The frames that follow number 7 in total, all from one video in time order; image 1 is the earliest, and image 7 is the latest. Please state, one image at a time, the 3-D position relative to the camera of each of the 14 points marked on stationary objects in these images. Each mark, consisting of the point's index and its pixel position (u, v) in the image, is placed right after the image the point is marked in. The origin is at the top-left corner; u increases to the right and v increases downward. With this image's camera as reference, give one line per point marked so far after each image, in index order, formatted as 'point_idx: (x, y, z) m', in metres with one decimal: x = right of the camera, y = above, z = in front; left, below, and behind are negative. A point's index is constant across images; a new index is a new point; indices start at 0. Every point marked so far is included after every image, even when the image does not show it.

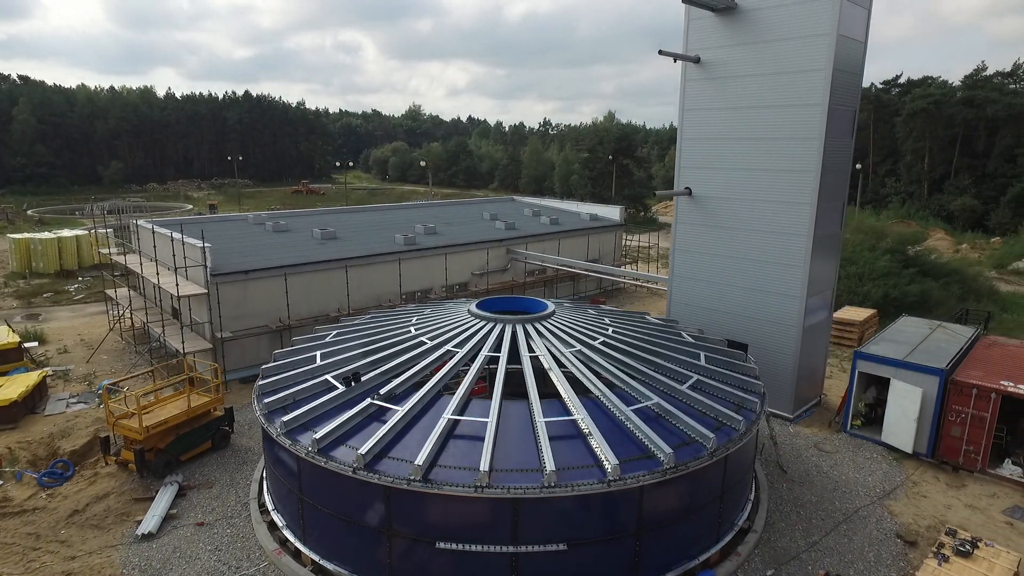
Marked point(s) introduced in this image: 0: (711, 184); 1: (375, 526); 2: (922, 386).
0: (+6.2, +3.3, +19.5) m
1: (-2.7, -4.3, +11.2) m
2: (+10.8, -2.6, +16.4) m
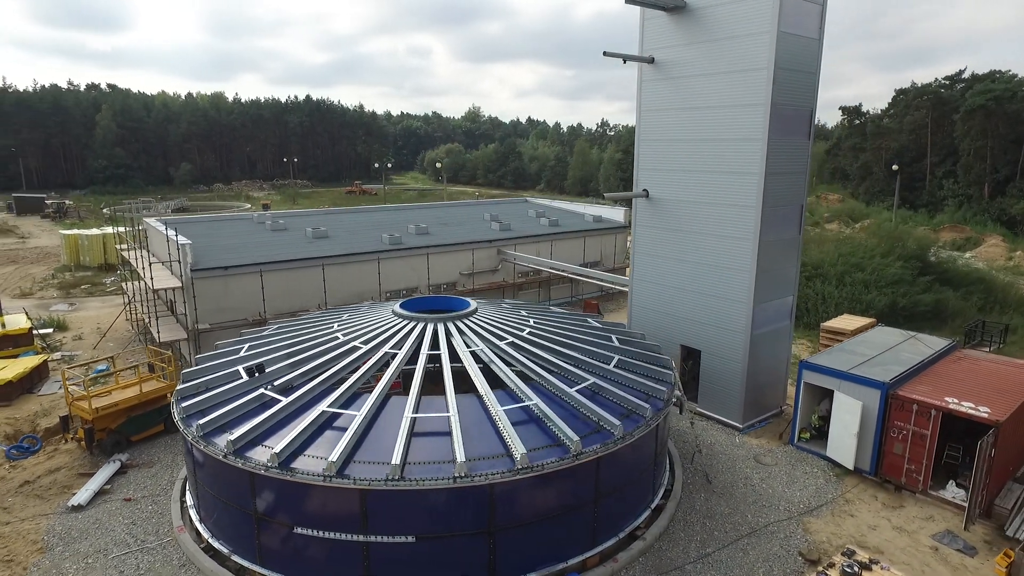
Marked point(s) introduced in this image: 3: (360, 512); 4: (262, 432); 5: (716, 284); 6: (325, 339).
0: (+4.7, +3.2, +19.2) m
1: (-5.2, -4.2, +11.8) m
2: (+8.8, -2.8, +15.6) m
3: (-2.8, -4.0, +10.9) m
4: (-5.0, -2.8, +12.1) m
5: (+6.0, +0.1, +18.3) m
6: (-4.6, -1.3, +15.1) m
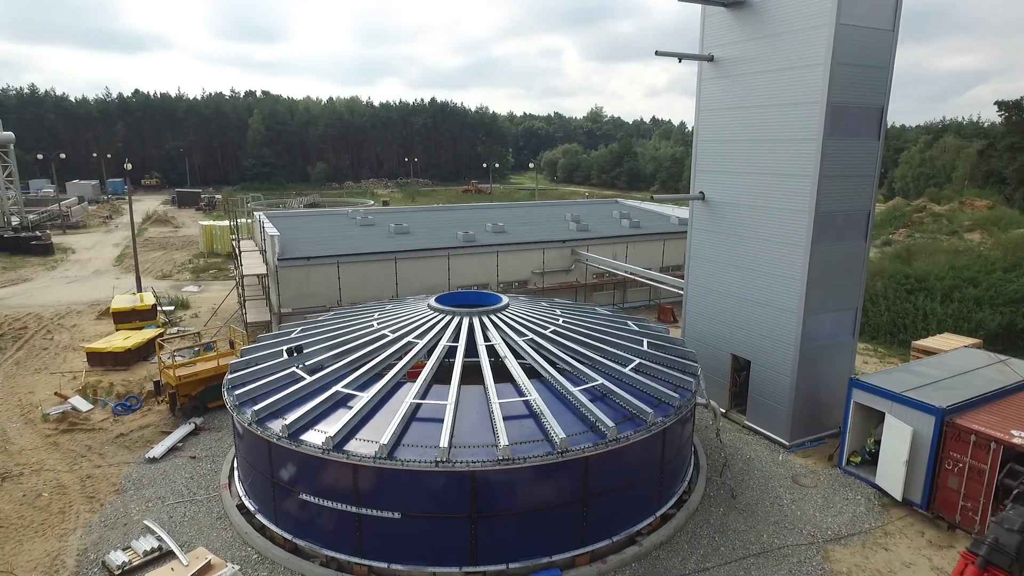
0: (+6.2, +3.0, +18.5) m
1: (-5.3, -4.0, +13.2) m
2: (+9.2, -3.2, +14.2) m
3: (-3.1, -3.8, +11.9) m
4: (-5.0, -2.5, +13.4) m
5: (+7.1, -0.1, +17.4) m
6: (-4.0, -1.1, +16.3) m
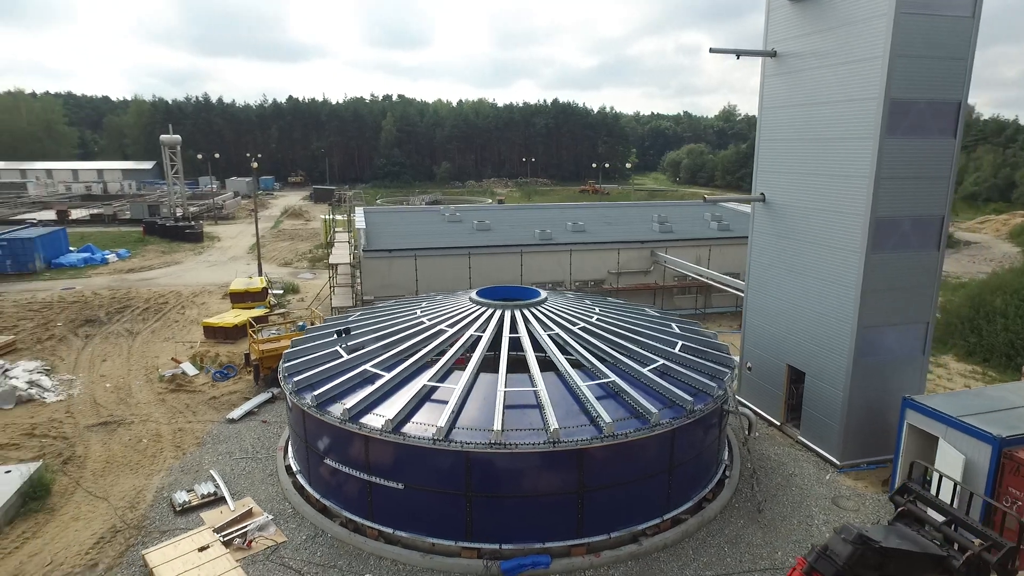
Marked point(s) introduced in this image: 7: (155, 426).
0: (+7.6, +2.8, +17.6) m
1: (-5.0, -3.6, +14.8) m
2: (+9.5, -3.4, +12.8) m
3: (-3.1, -3.5, +13.1) m
4: (-4.6, -2.2, +15.0) m
5: (+8.2, -0.3, +16.4) m
6: (-2.9, -0.8, +17.6) m
7: (-10.7, -4.2, +18.7) m
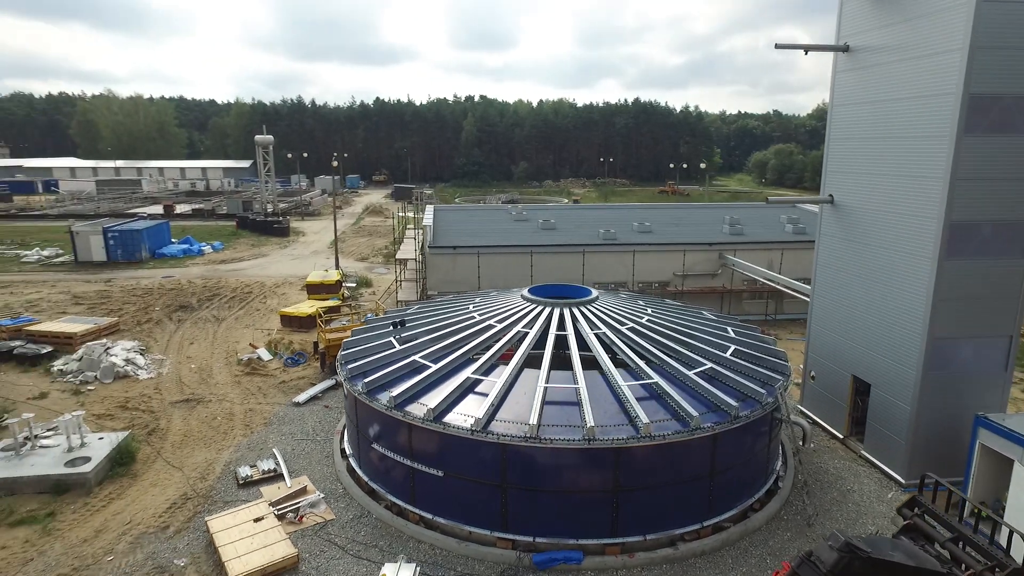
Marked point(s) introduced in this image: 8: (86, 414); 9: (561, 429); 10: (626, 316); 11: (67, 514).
0: (+9.1, +2.6, +16.7) m
1: (-3.9, -3.4, +15.6) m
2: (+10.2, -3.6, +11.8) m
3: (-2.2, -3.4, +13.6) m
4: (-3.4, -2.0, +15.6) m
5: (+9.4, -0.5, +15.5) m
6: (-1.5, -0.6, +18.0) m
7: (-9.1, -3.8, +20.1) m
8: (-13.2, -3.9, +19.3) m
9: (+1.0, -2.8, +12.4) m
10: (+3.0, -0.8, +16.6) m
11: (-10.2, -5.2, +14.3) m
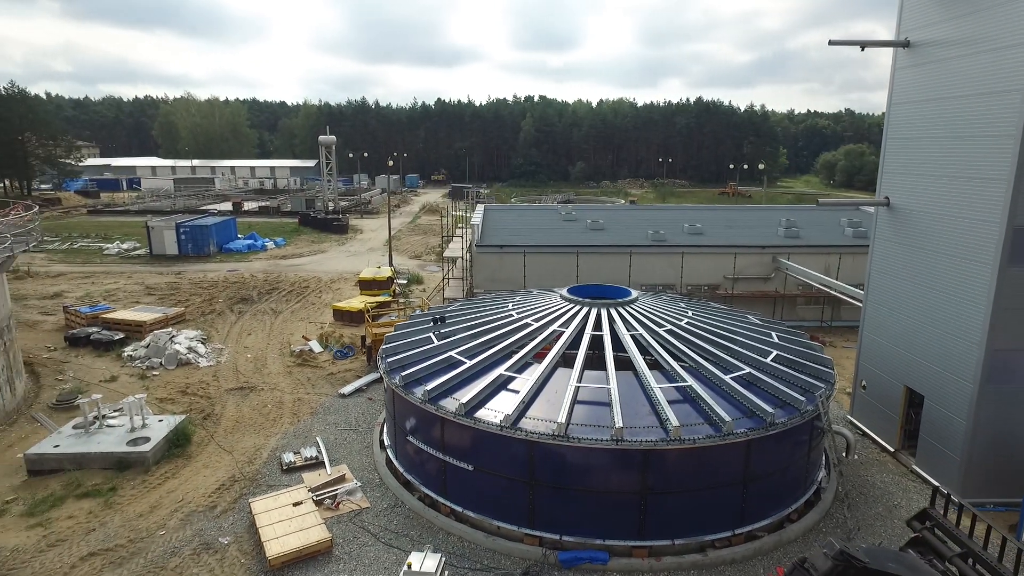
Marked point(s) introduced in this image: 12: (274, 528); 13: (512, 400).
0: (+10.2, +2.5, +16.0) m
1: (-3.1, -3.3, +16.0) m
2: (+10.6, -3.8, +10.9) m
3: (-1.5, -3.3, +13.9) m
4: (-2.5, -1.9, +16.0) m
5: (+10.3, -0.7, +14.7) m
6: (-0.3, -0.6, +18.2) m
7: (-7.8, -3.6, +21.0) m
8: (-11.9, -3.6, +20.5) m
9: (+1.6, -2.8, +12.4) m
10: (+4.0, -0.8, +16.4) m
11: (-9.5, -5.0, +15.3) m
12: (-5.0, -5.0, +13.0) m
13: (0.0, -2.4, +13.6) m
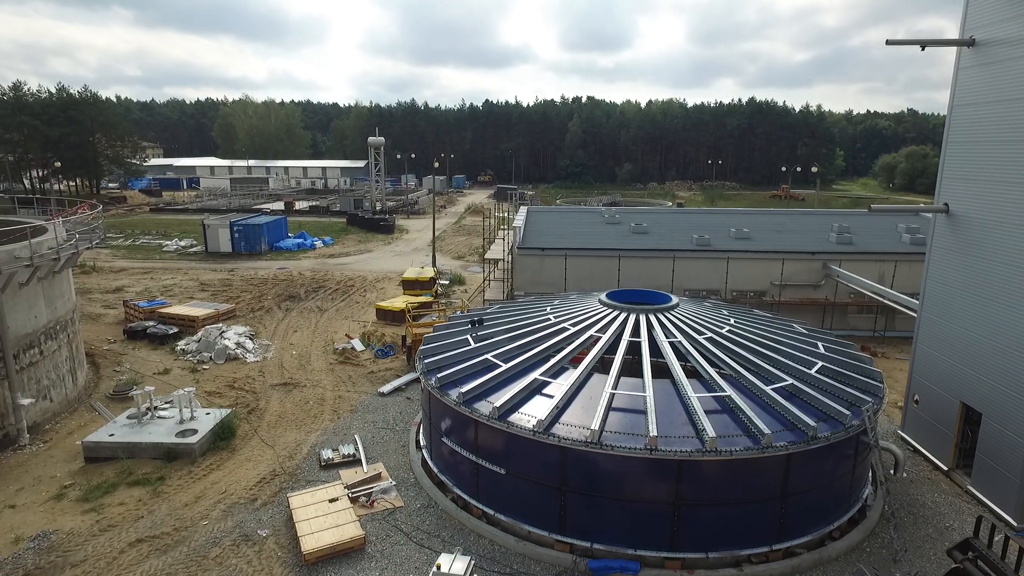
0: (+11.1, +2.2, +15.2) m
1: (-2.2, -3.3, +16.1) m
2: (+11.1, -4.1, +10.1) m
3: (-0.8, -3.4, +13.9) m
4: (-1.6, -2.0, +16.1) m
5: (+11.1, -0.9, +13.8) m
6: (+0.8, -0.7, +18.2) m
7: (-6.5, -3.6, +21.4) m
8: (-10.7, -3.5, +21.3) m
9: (+2.2, -2.9, +12.3) m
10: (+5.0, -1.0, +16.0) m
11: (-8.6, -4.9, +15.9) m
12: (-4.3, -5.0, +13.3) m
13: (+0.8, -2.5, +13.5) m
